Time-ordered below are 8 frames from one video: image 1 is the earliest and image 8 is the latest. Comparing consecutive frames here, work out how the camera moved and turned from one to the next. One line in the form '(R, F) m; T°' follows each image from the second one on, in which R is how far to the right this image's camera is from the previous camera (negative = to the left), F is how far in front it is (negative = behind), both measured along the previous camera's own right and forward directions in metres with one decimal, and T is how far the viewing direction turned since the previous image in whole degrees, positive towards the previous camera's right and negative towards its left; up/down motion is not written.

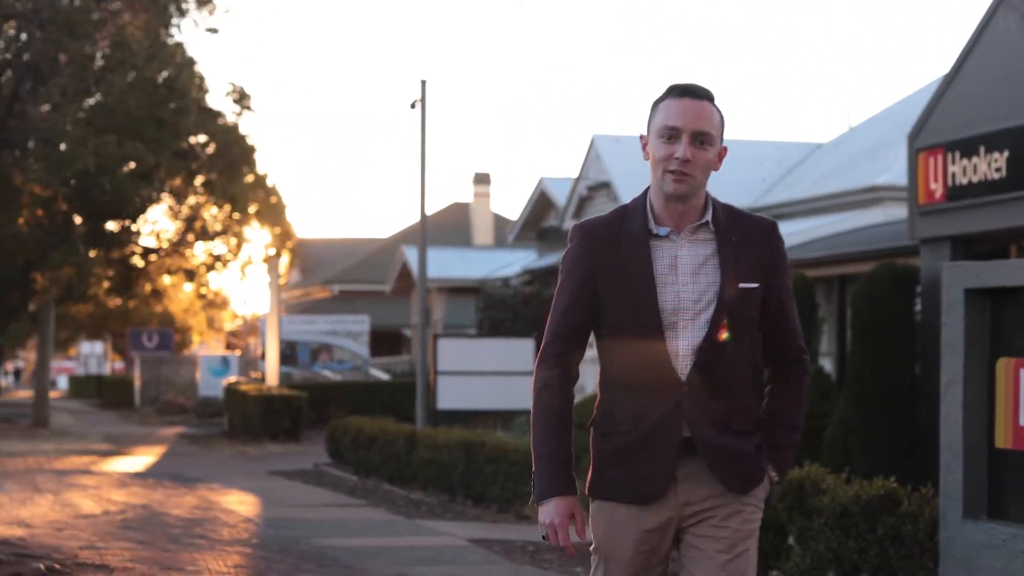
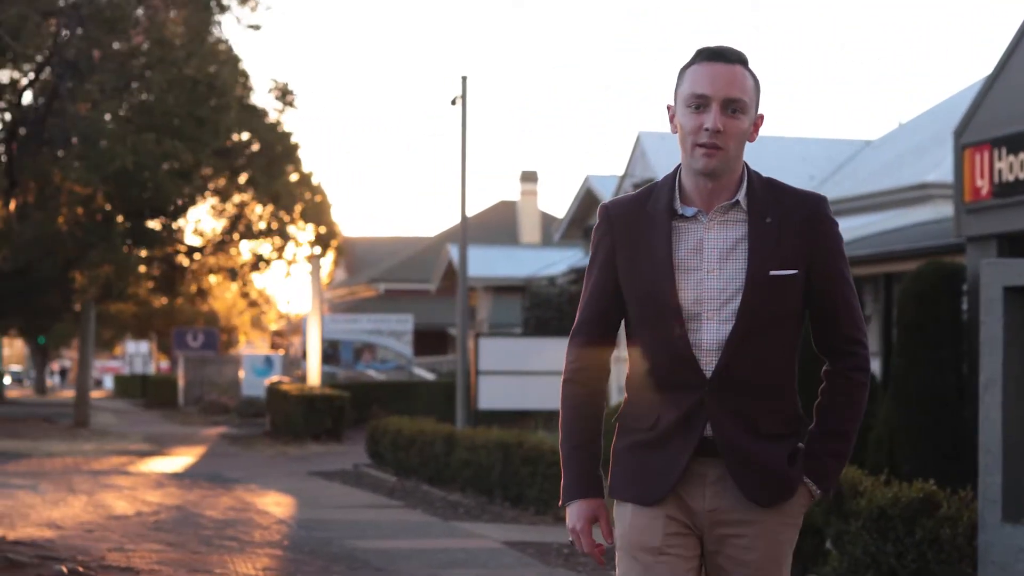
(+0.2, +0.3) m; -2°
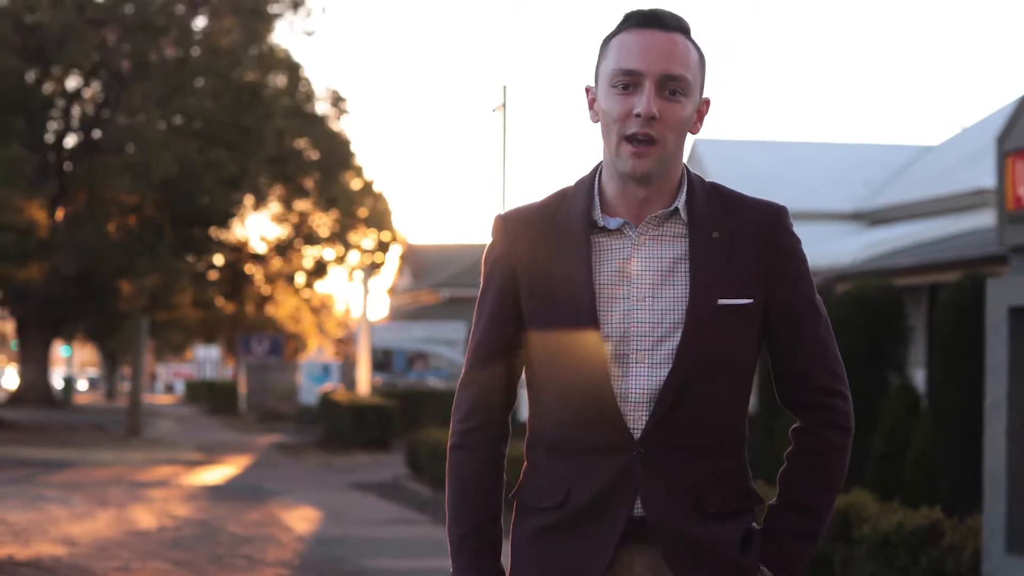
(+1.0, +0.3) m; -5°
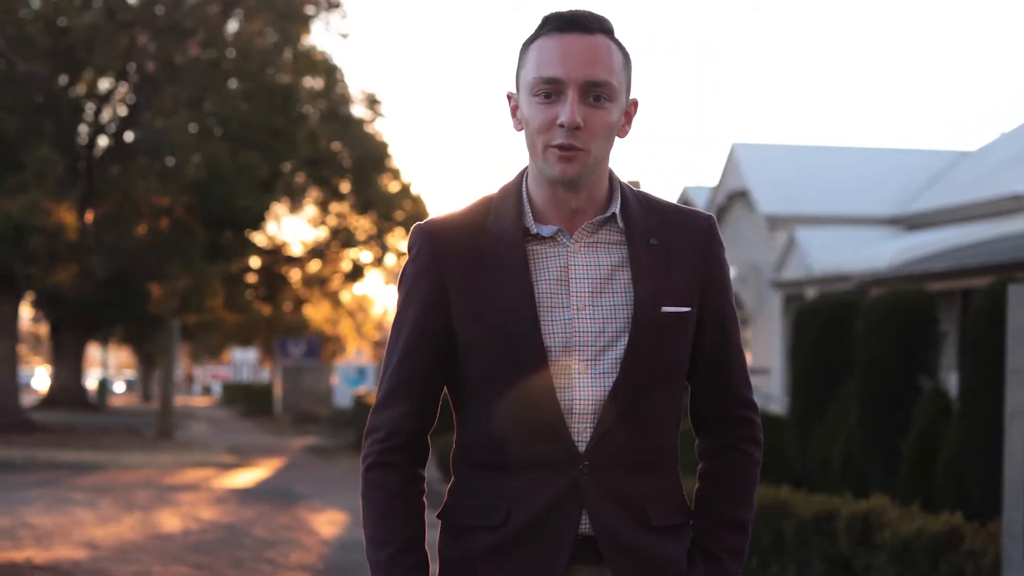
(+0.3, +0.1) m; -2°
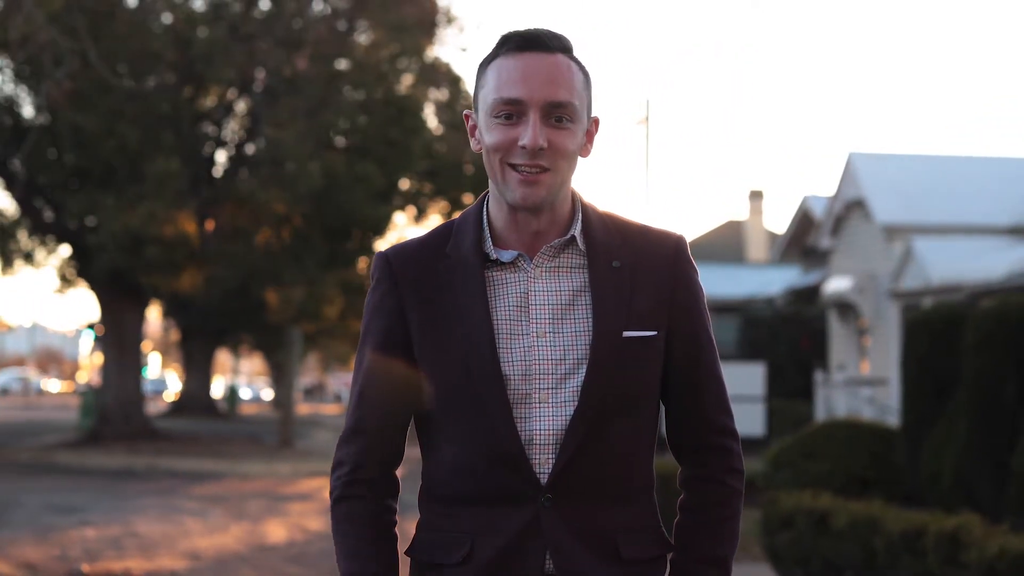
(+0.6, +0.1) m; -6°
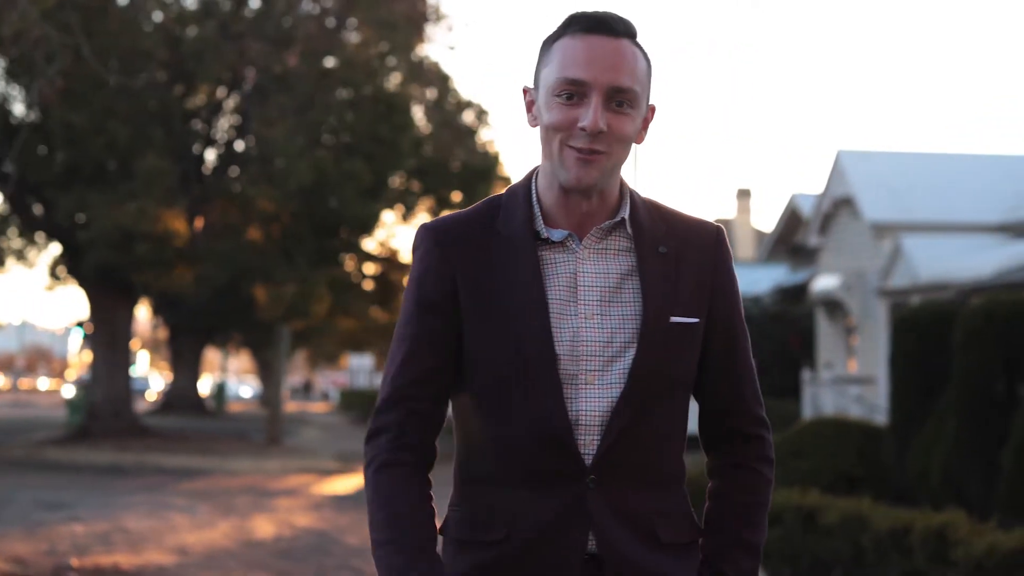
(0.0, 0.0) m; +1°
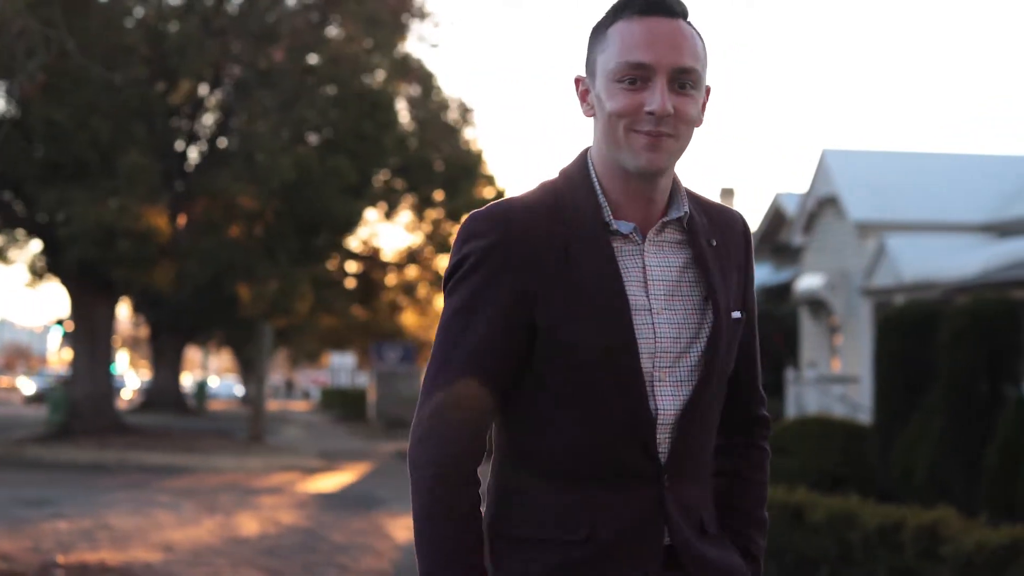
(-0.1, 0.0) m; +1°
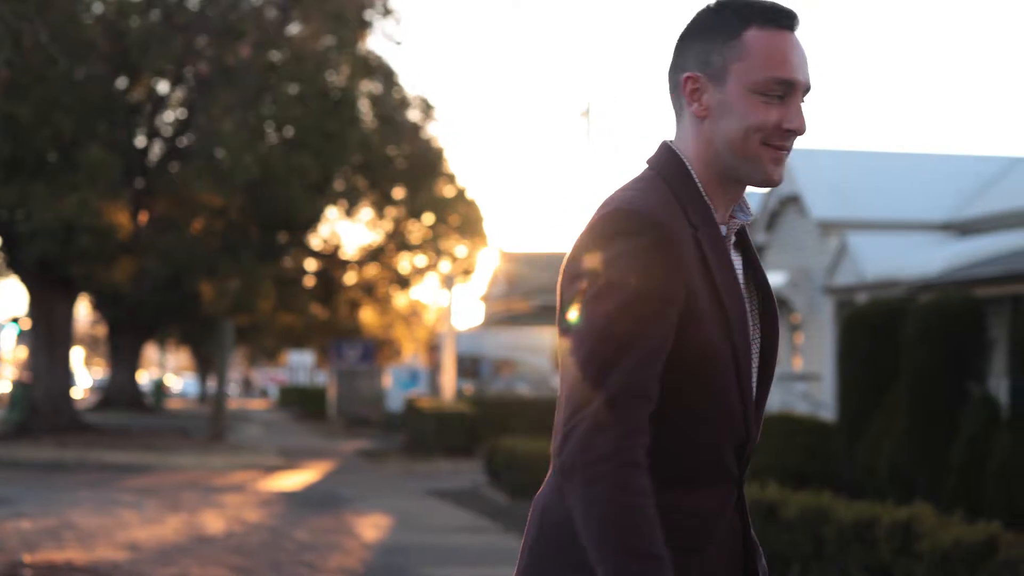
(-0.2, 0.0) m; +2°
